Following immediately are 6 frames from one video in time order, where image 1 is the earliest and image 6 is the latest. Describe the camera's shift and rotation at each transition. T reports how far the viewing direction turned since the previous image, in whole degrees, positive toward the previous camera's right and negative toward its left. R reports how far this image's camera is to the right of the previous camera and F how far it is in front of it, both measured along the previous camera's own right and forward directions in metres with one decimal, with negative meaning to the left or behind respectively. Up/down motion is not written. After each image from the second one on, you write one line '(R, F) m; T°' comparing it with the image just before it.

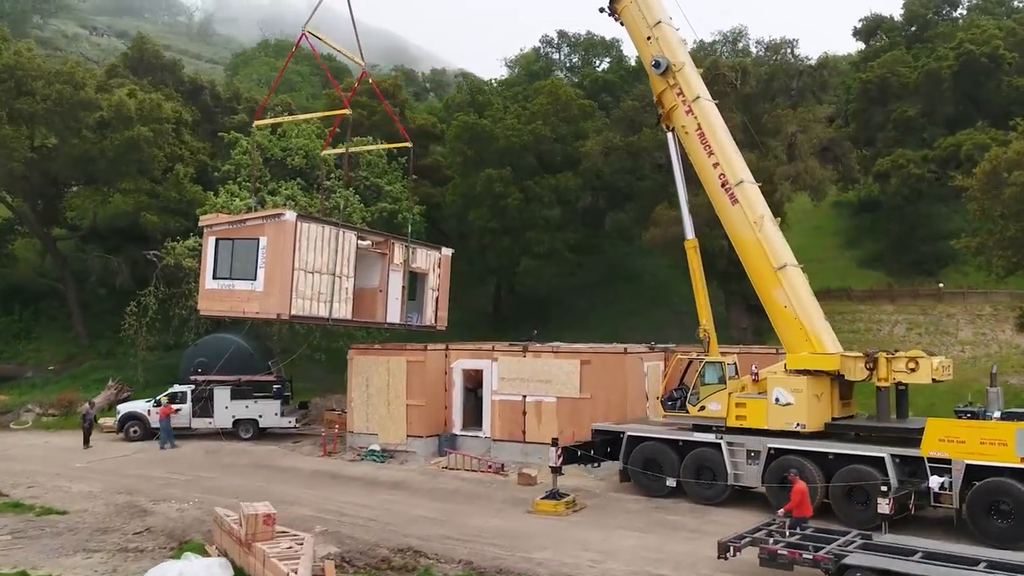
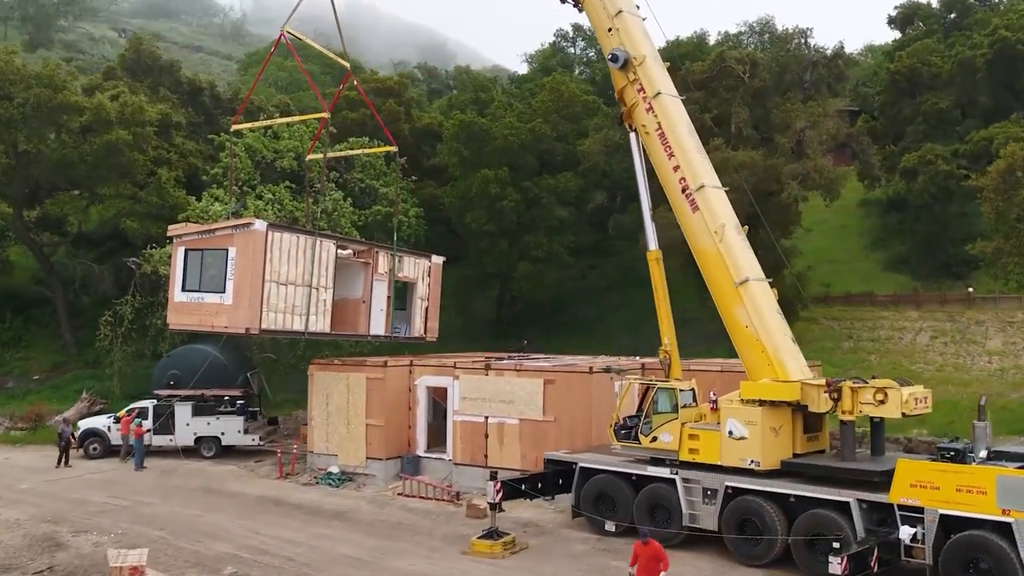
(+1.9, +1.6) m; -3°
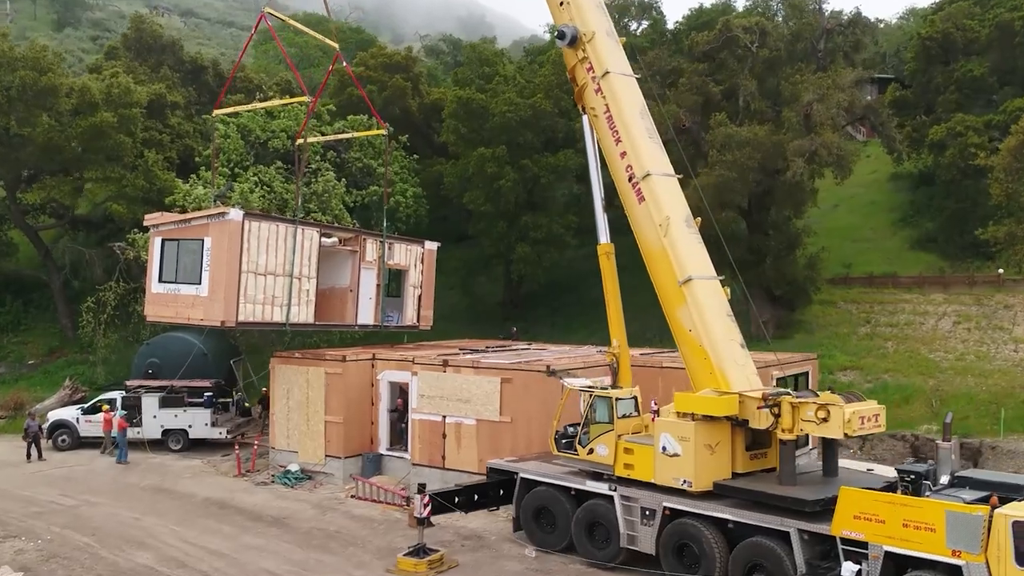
(+1.9, +1.3) m; -3°
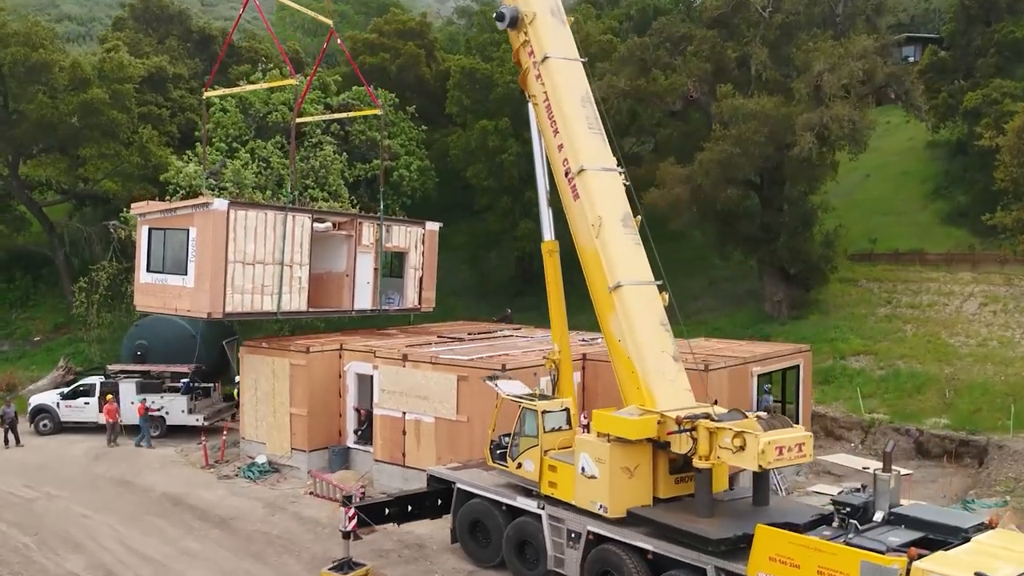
(+1.9, +1.0) m; -4°
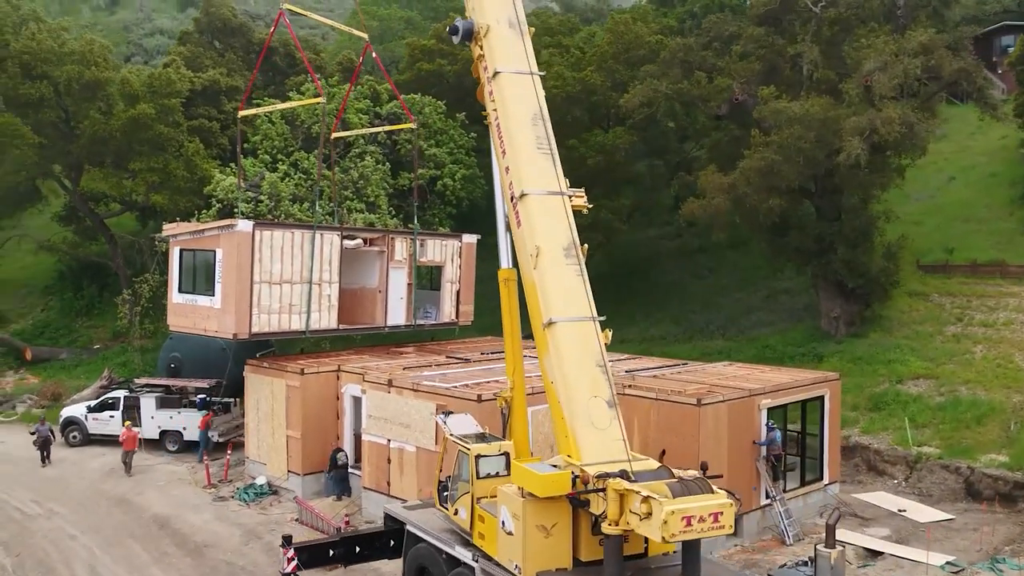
(+2.3, +1.1) m; -7°
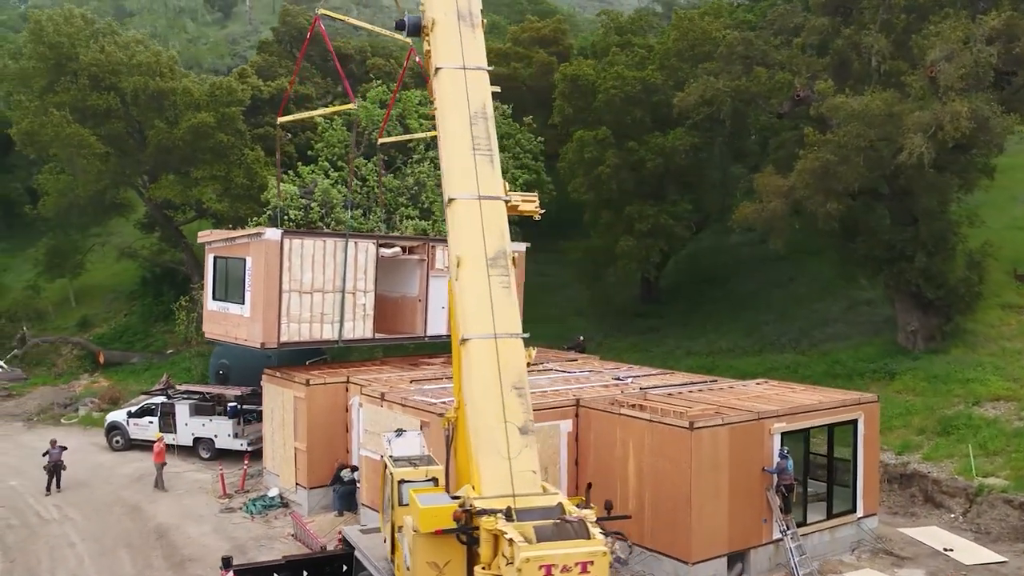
(+2.4, +1.1) m; -8°
